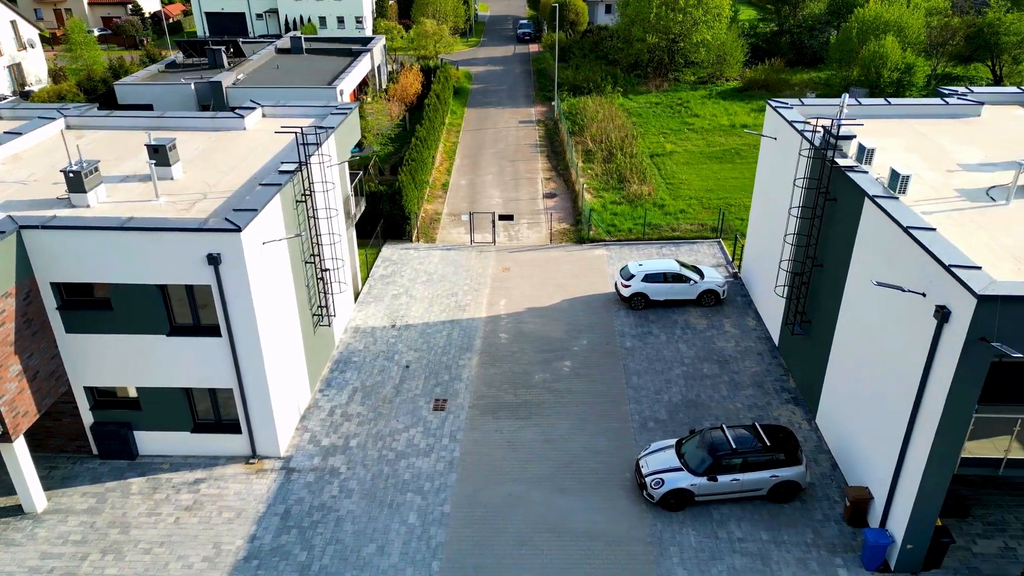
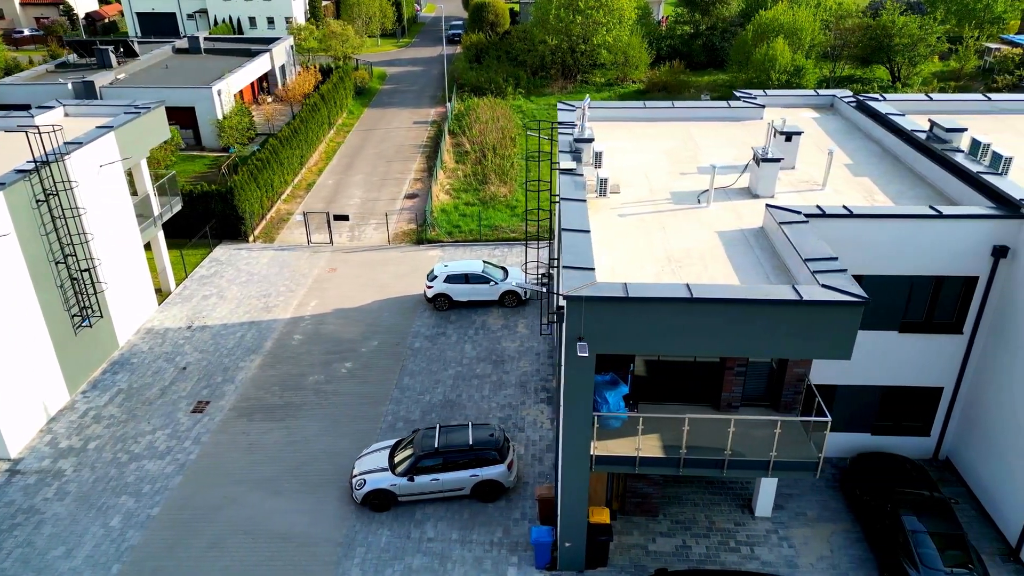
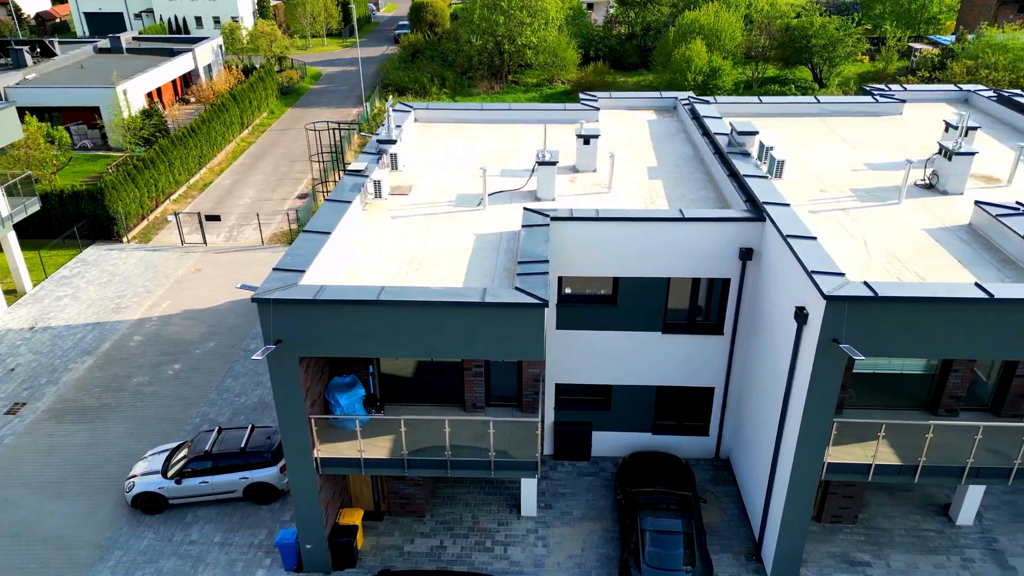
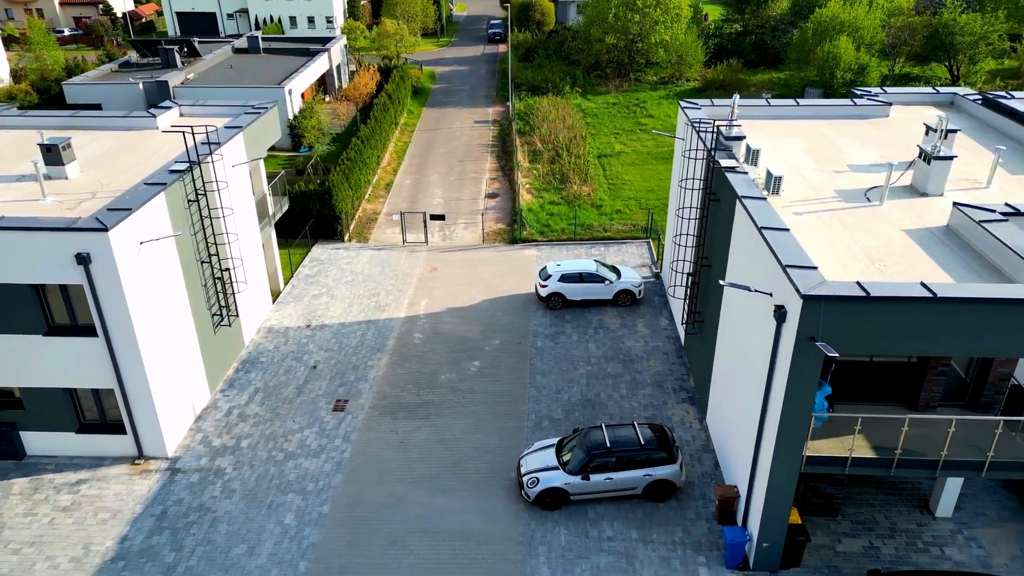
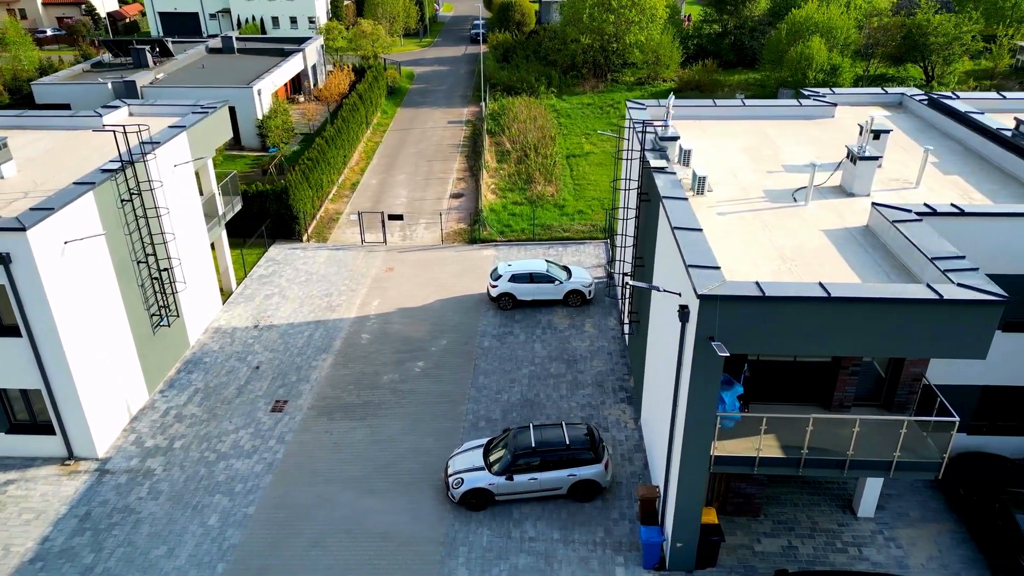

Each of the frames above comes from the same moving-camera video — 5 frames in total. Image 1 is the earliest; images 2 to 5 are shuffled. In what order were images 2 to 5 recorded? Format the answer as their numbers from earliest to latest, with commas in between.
4, 5, 2, 3
